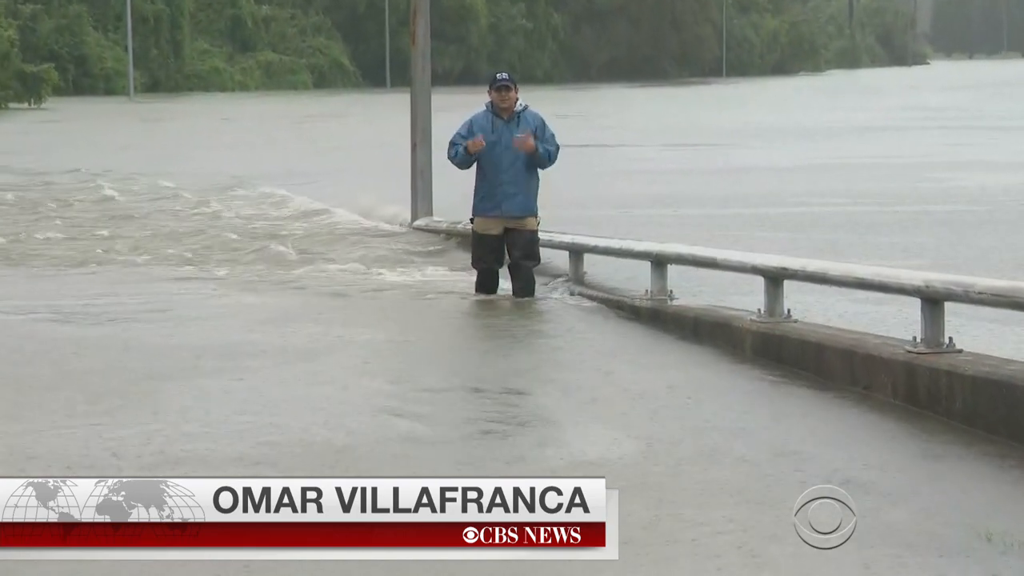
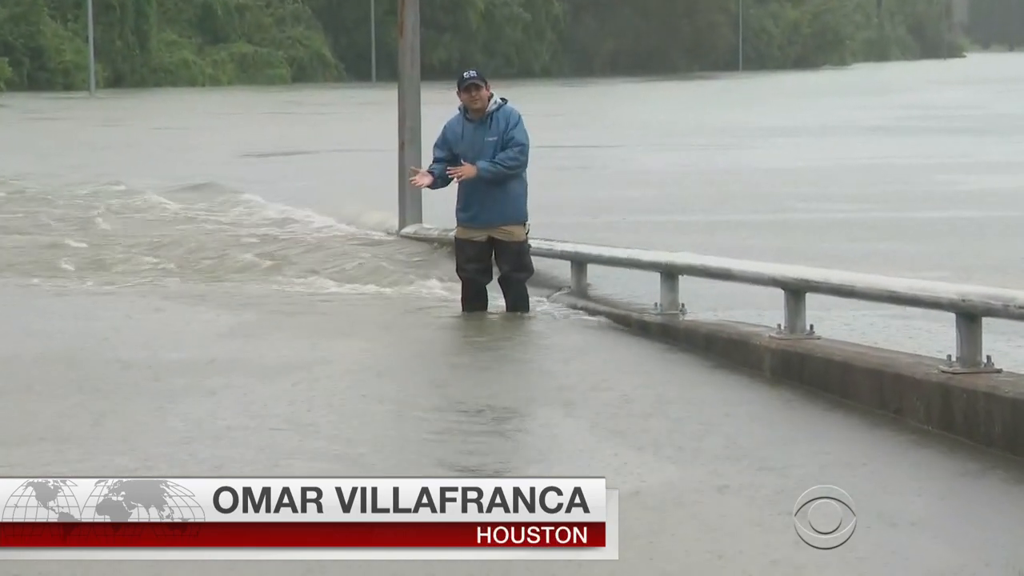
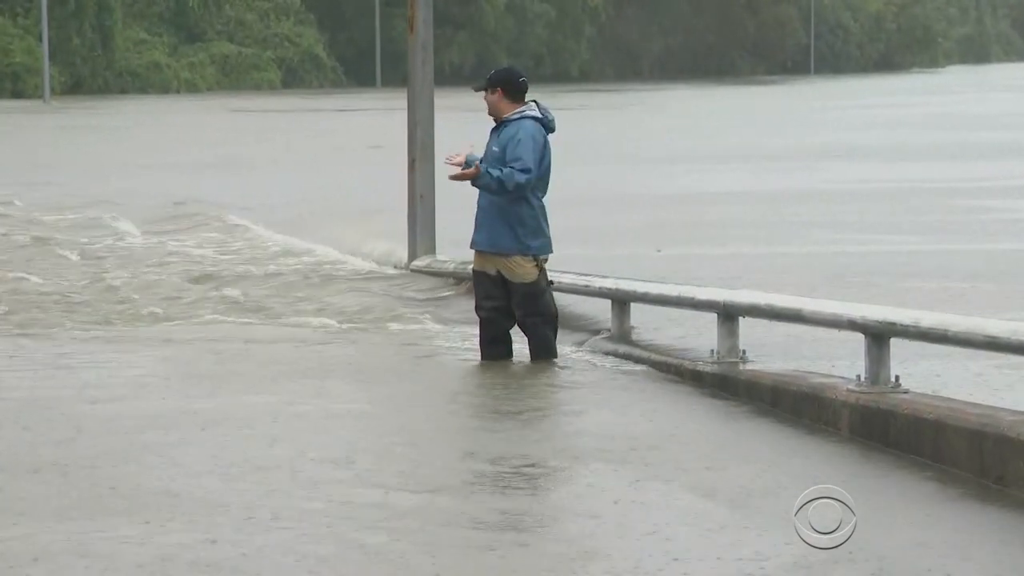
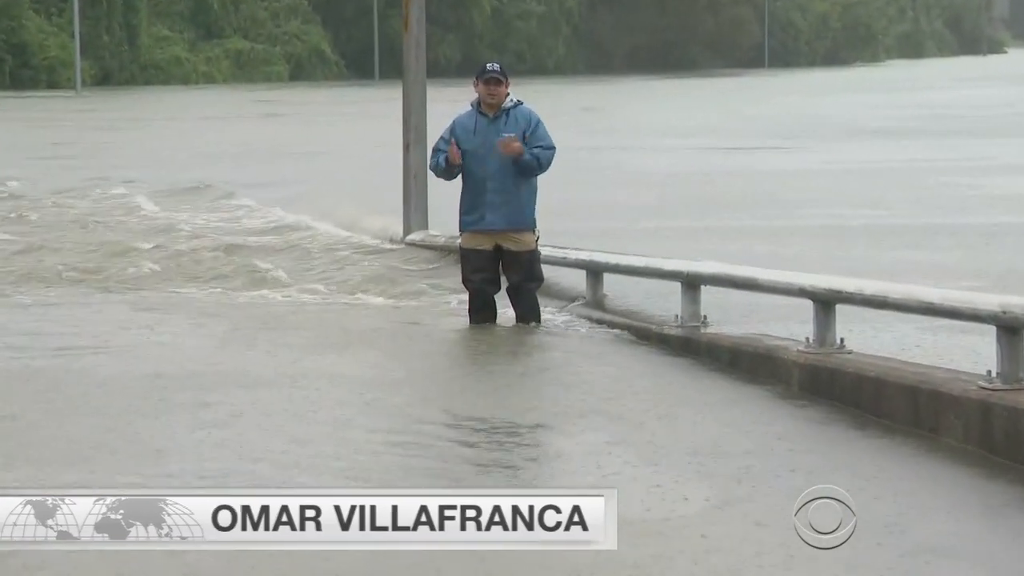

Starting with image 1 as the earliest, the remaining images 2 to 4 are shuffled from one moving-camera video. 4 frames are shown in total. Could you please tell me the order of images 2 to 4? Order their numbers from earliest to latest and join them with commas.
2, 4, 3
